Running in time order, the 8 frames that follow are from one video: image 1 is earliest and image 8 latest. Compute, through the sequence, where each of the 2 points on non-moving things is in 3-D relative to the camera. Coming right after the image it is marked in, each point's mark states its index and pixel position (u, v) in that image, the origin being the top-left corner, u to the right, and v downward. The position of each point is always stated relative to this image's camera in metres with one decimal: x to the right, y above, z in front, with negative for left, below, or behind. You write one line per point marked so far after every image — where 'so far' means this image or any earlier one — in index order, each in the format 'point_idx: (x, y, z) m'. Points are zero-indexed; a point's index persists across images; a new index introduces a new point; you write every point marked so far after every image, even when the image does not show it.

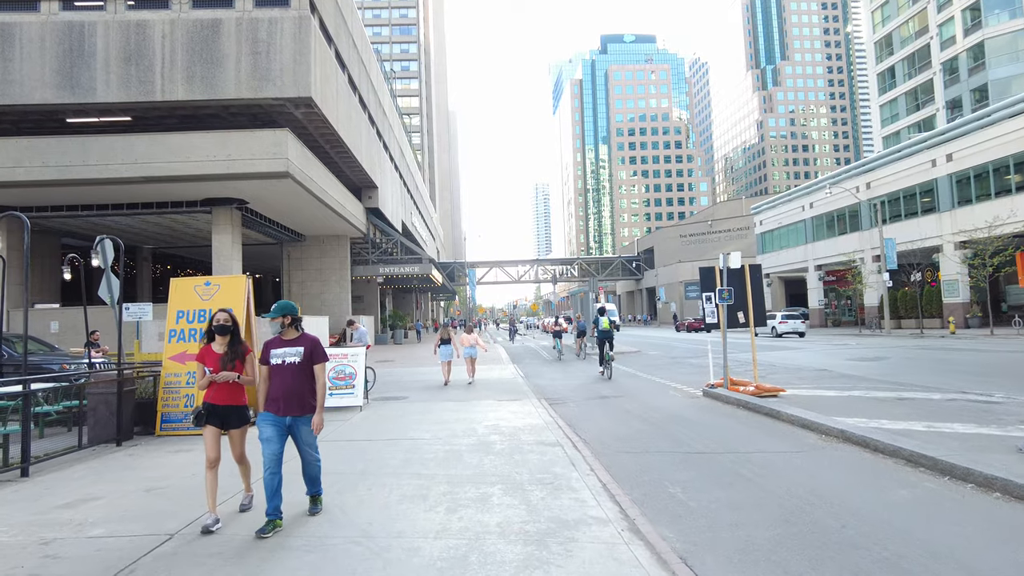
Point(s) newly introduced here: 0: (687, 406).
0: (+2.7, -1.9, +10.4) m
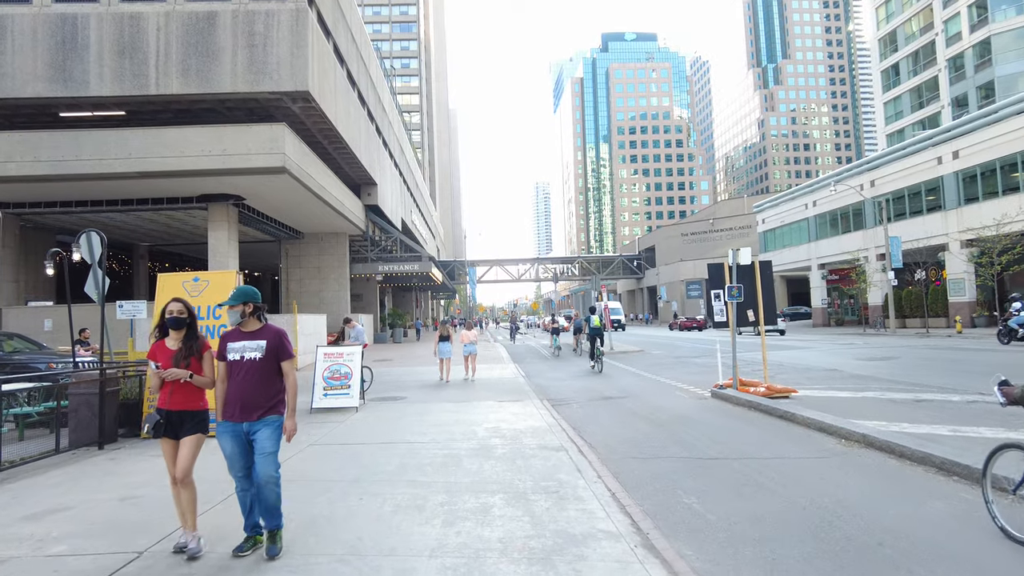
0: (+2.8, -1.8, +10.0) m
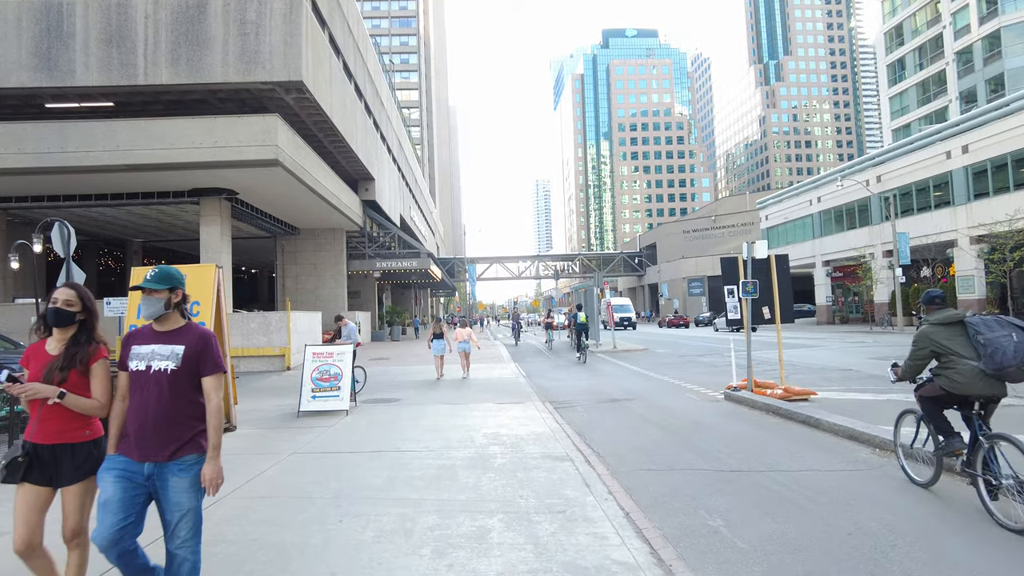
0: (+2.8, -1.7, +9.4) m
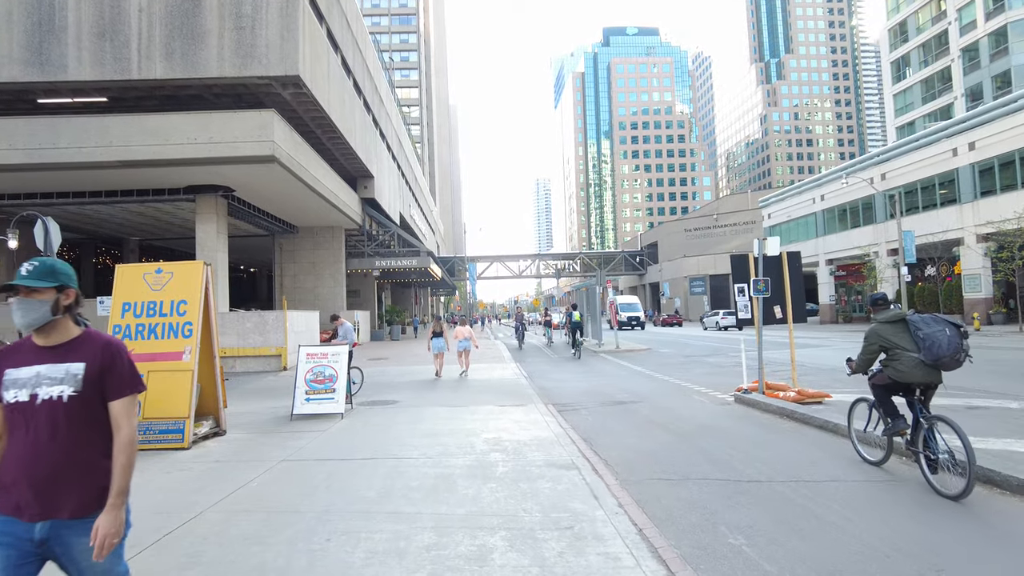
0: (+2.8, -1.7, +9.0) m
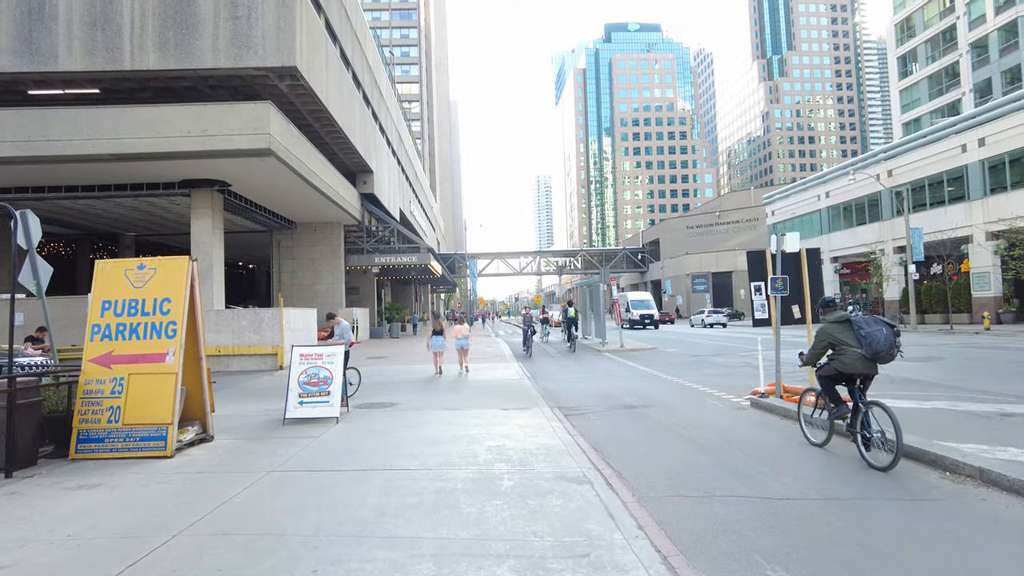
0: (+2.9, -1.7, +8.5) m
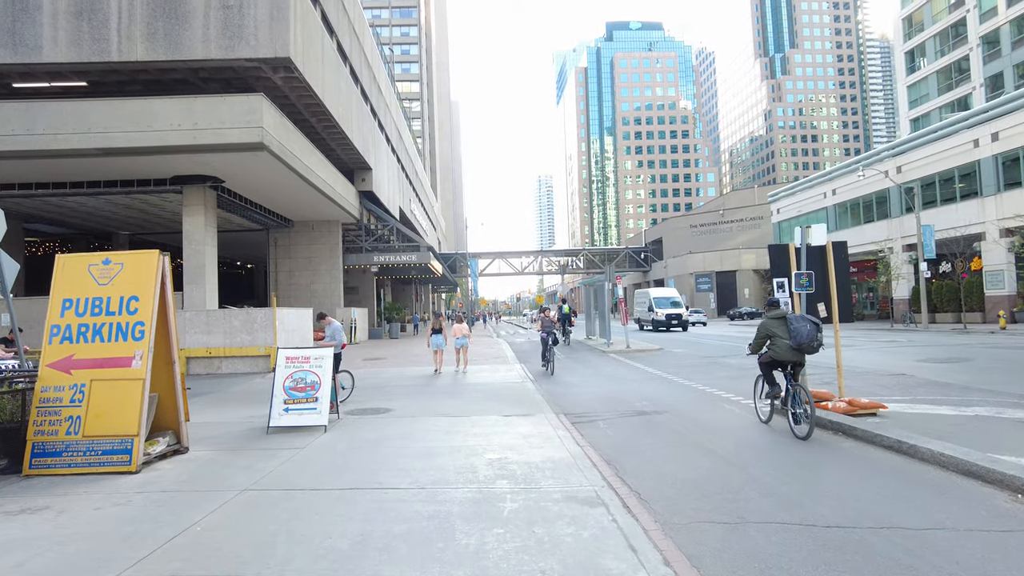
0: (+2.9, -1.6, +7.8) m
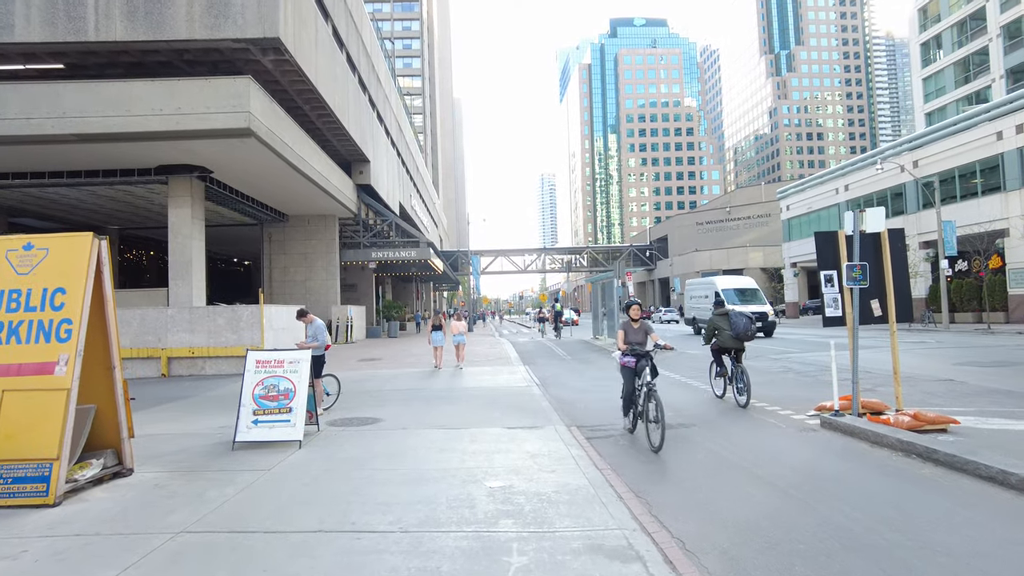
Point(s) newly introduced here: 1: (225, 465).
0: (+2.9, -1.6, +6.6) m
1: (-2.8, -1.8, +6.6) m
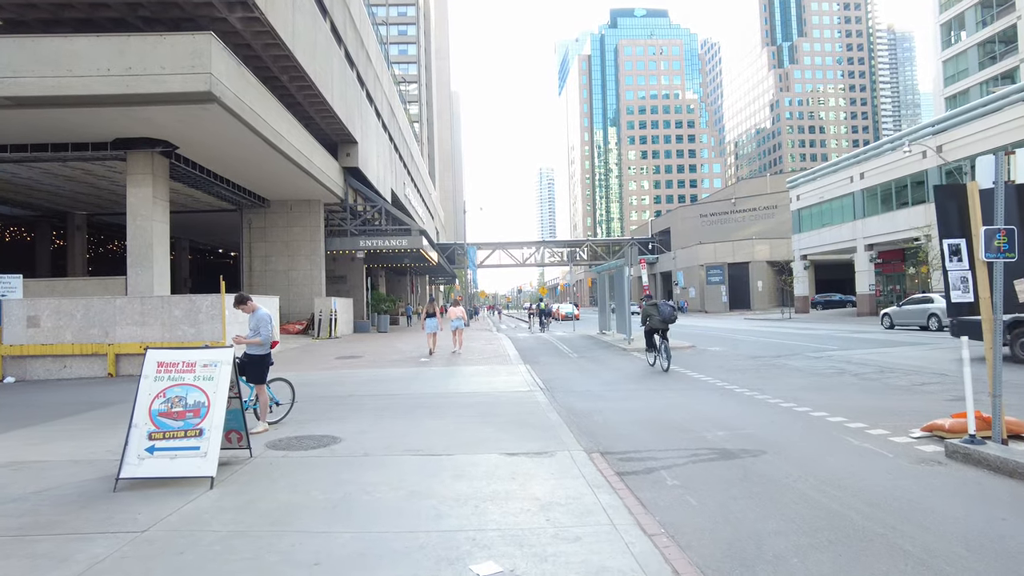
0: (+3.0, -1.4, +4.5) m
1: (-2.8, -1.6, +4.4) m
